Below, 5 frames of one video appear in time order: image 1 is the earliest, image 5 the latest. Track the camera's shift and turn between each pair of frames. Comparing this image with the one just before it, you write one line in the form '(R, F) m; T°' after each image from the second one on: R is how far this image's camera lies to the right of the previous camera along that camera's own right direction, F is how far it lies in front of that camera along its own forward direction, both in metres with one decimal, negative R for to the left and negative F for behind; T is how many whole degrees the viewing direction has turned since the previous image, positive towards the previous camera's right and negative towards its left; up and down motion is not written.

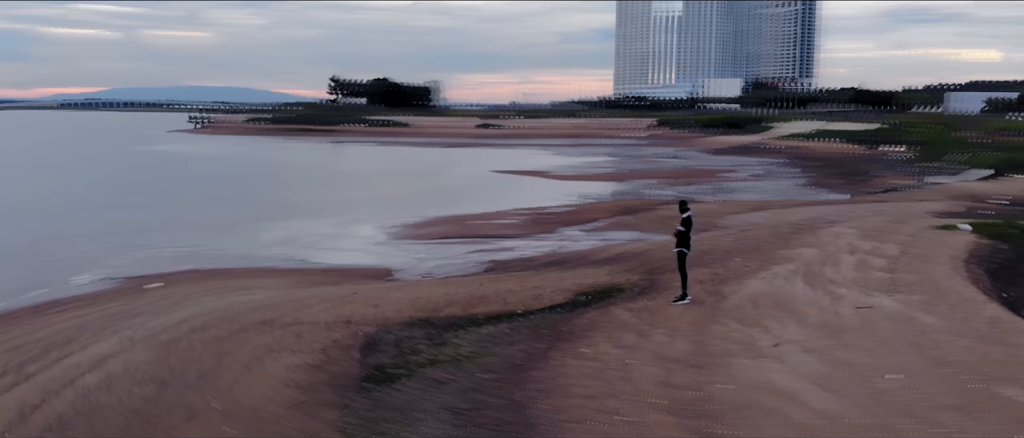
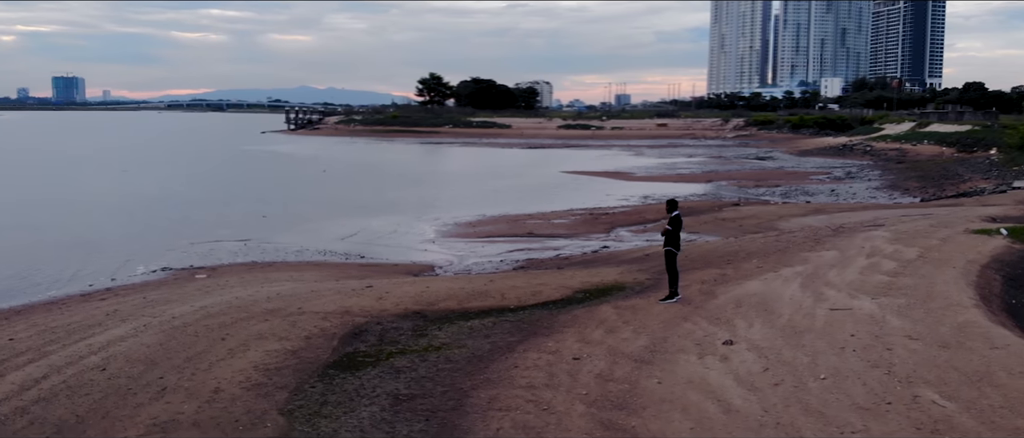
(+1.2, -0.2) m; -6°
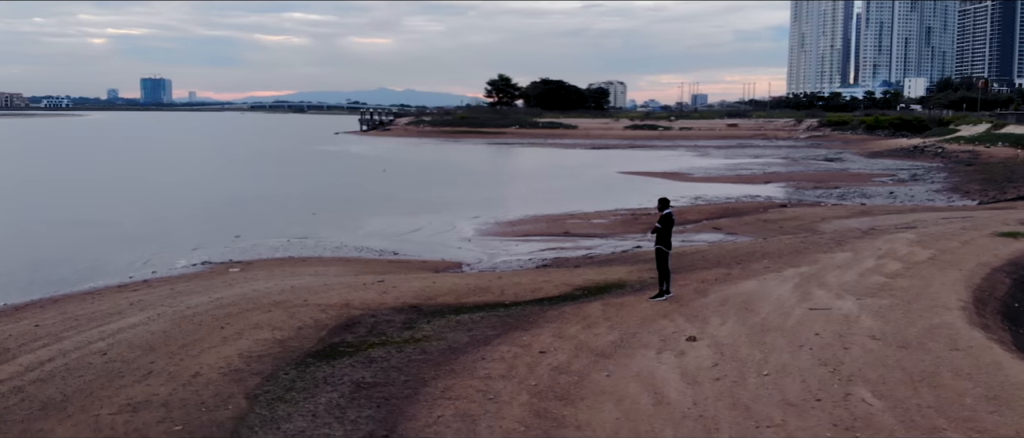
(+0.9, -0.2) m; -5°
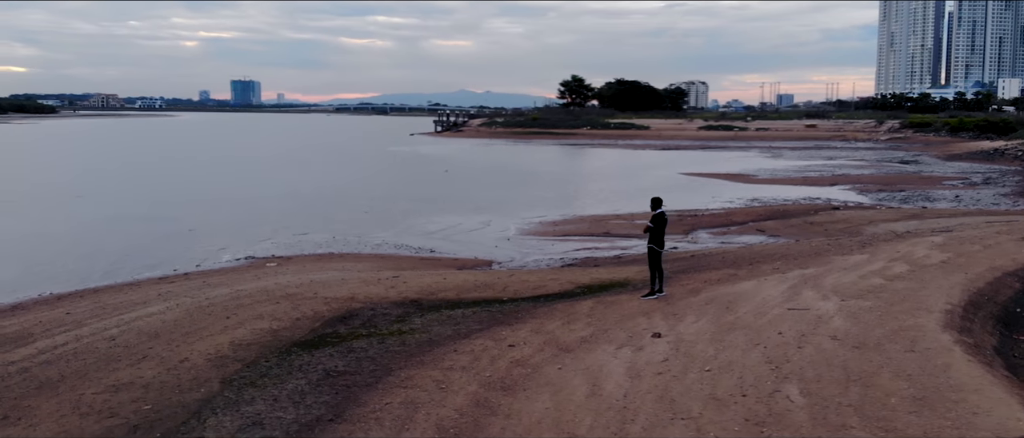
(+1.0, -0.2) m; -5°
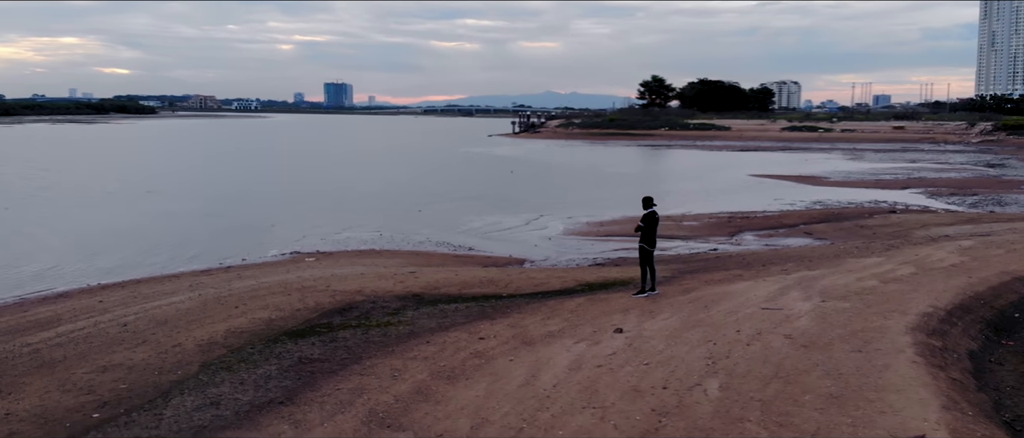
(+1.1, -0.2) m; -5°
